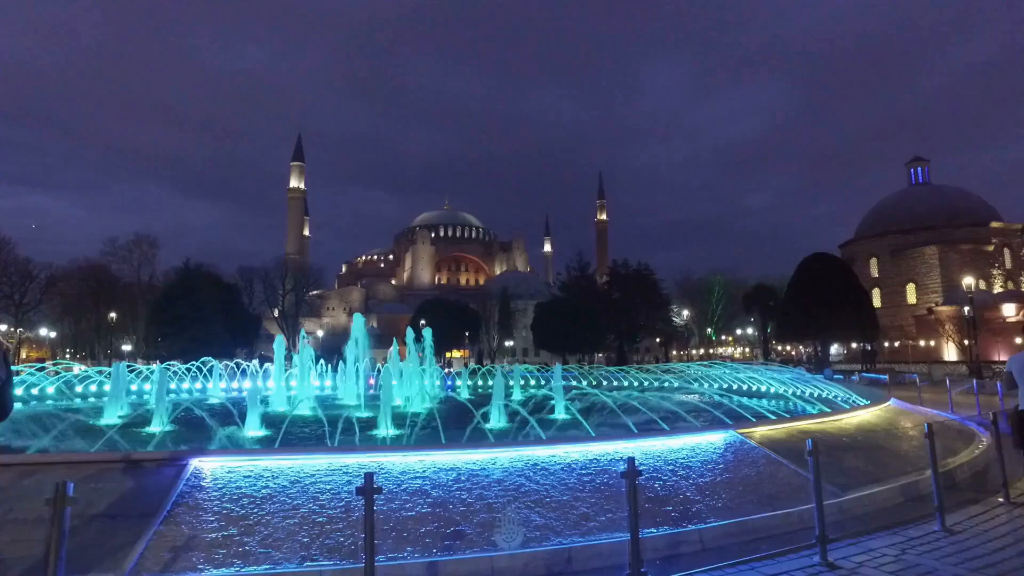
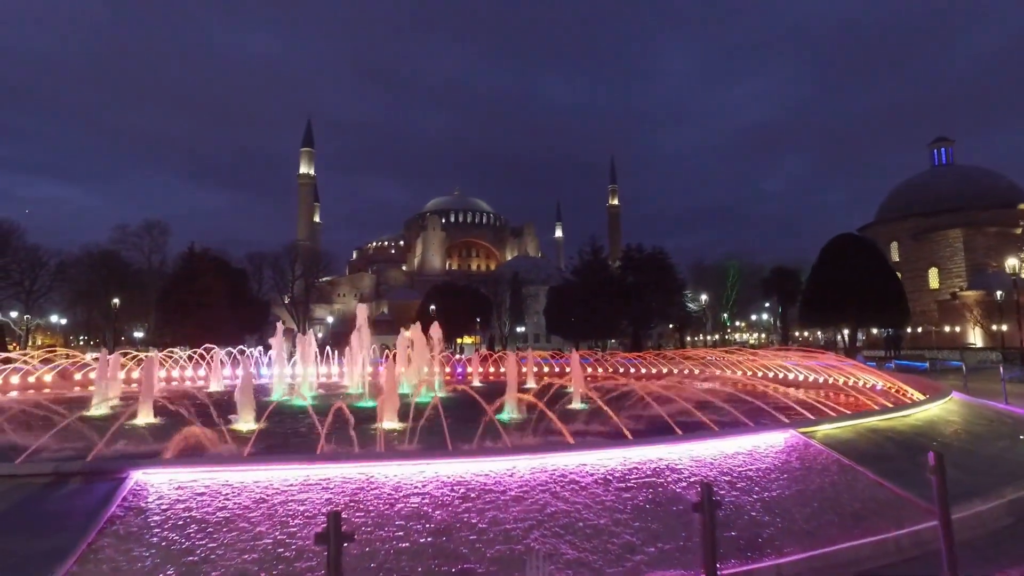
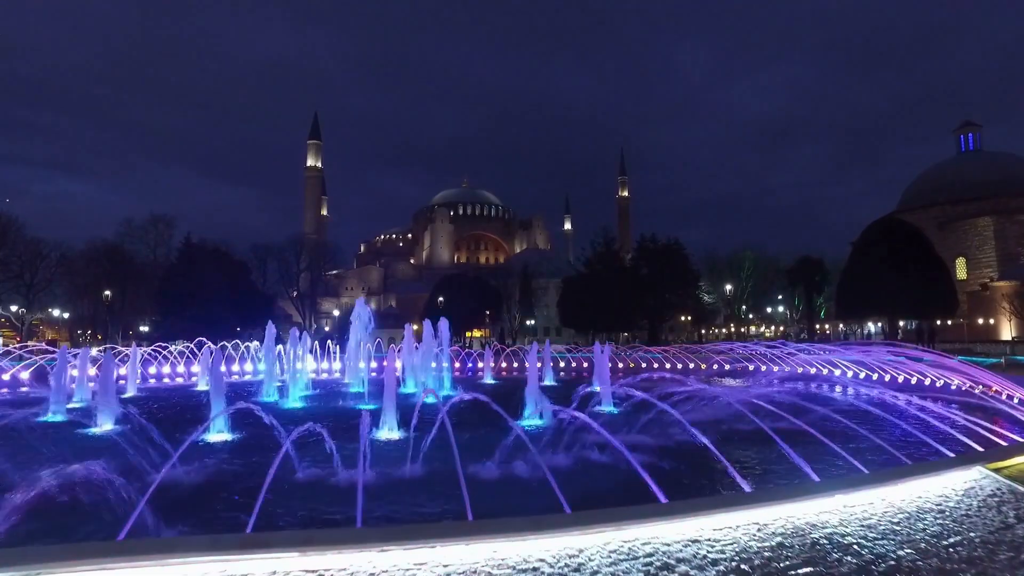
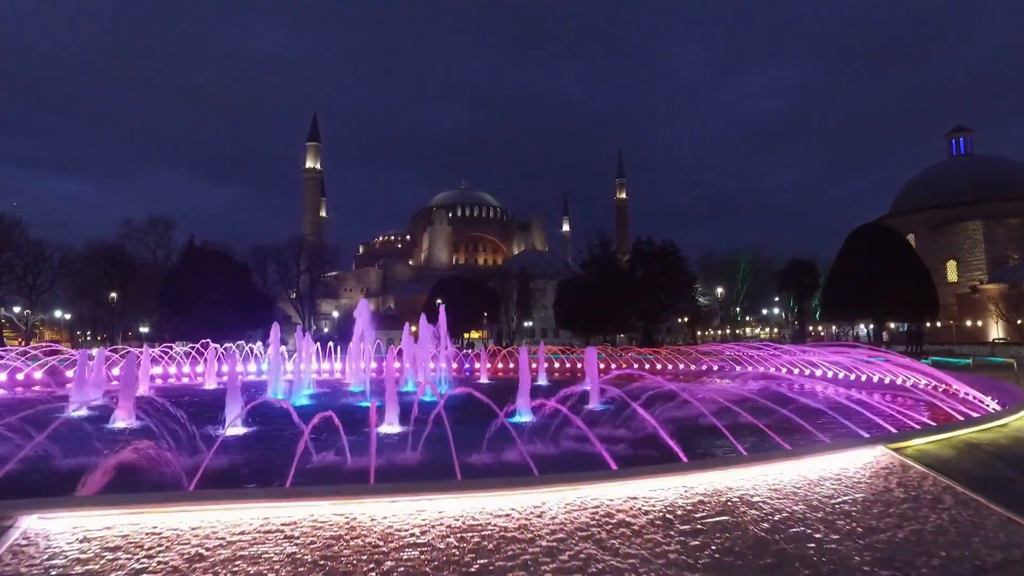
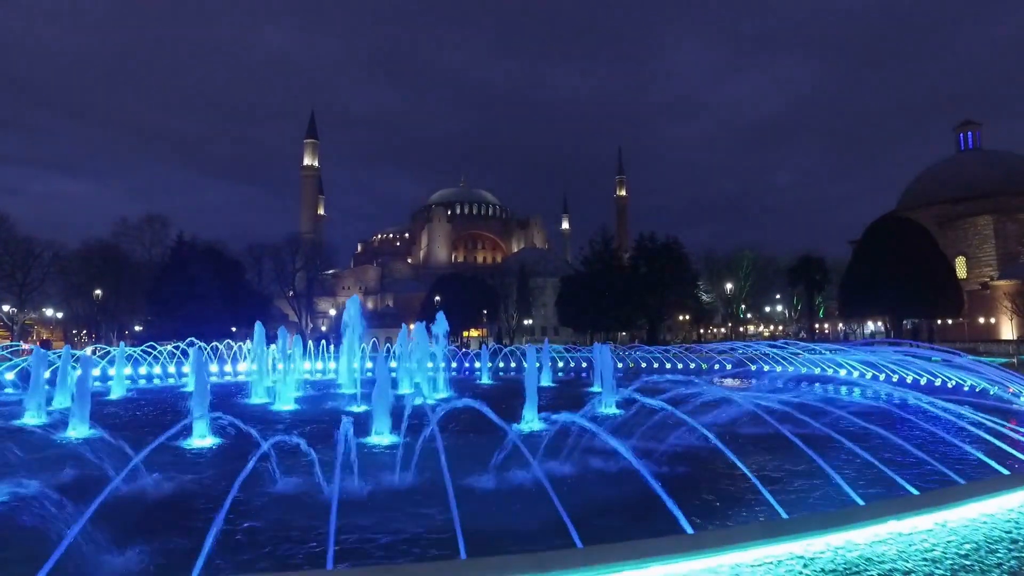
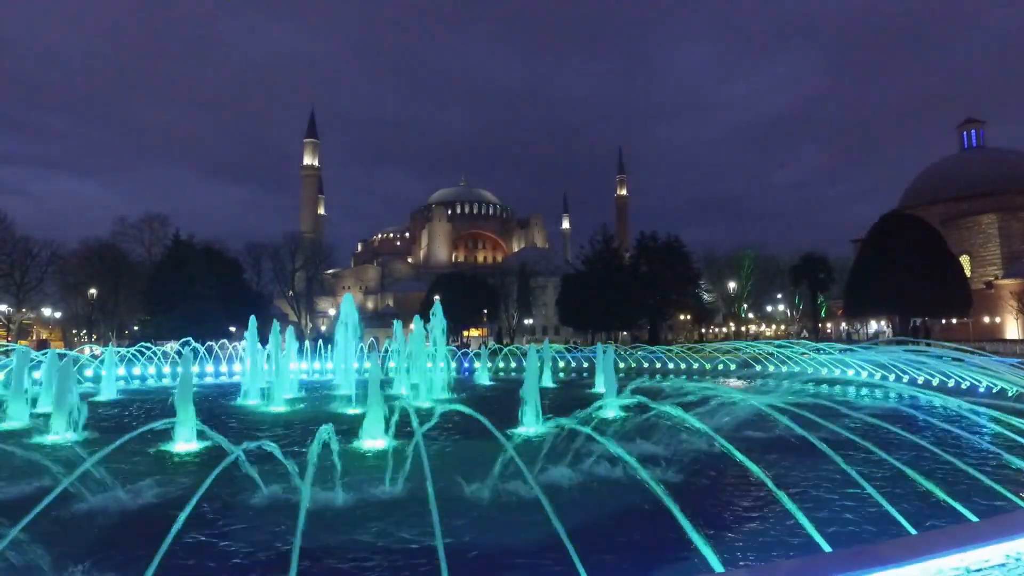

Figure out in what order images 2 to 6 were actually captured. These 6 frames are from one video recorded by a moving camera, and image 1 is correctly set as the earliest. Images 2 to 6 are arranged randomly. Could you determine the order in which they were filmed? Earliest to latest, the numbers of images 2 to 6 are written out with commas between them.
2, 4, 3, 5, 6
